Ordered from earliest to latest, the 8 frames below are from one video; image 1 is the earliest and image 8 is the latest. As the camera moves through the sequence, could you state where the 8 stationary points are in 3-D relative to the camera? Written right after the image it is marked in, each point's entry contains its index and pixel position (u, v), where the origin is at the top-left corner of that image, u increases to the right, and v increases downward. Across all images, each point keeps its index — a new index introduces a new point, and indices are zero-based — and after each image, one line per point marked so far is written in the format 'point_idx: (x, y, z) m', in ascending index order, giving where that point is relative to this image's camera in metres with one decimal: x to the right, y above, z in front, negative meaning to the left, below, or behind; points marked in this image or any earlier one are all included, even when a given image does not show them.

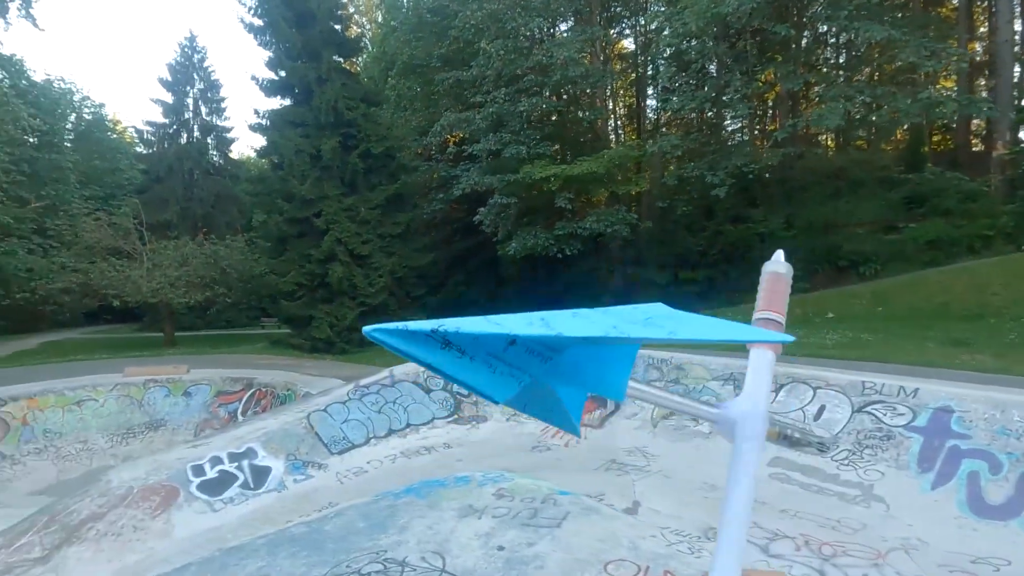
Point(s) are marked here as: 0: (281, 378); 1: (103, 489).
0: (-8.8, -3.5, +20.4) m
1: (-6.2, -3.1, +8.2) m
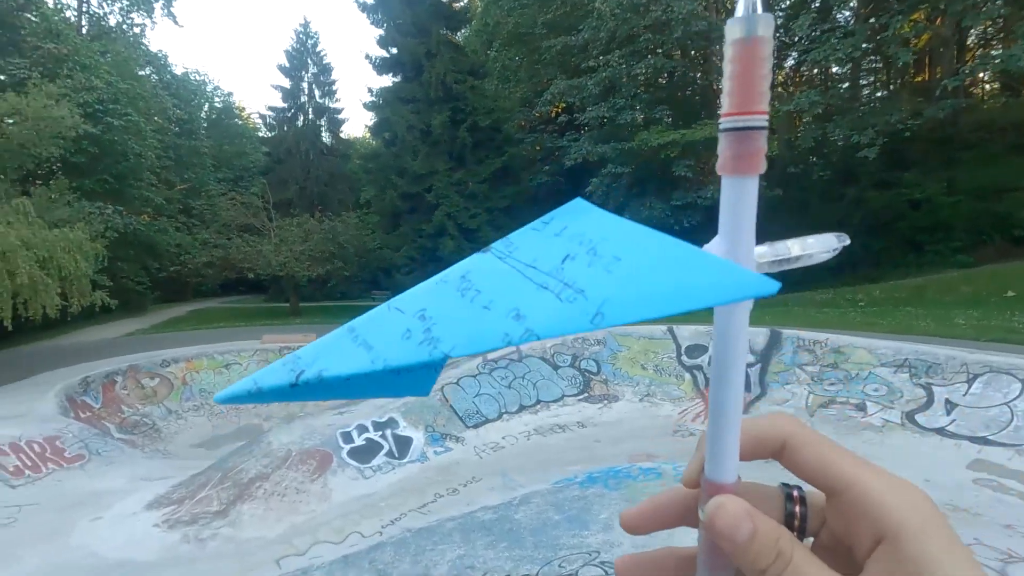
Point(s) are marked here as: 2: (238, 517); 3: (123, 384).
0: (-4.4, -2.5, +21.1) m
1: (-3.9, -2.7, +8.6) m
2: (-3.9, -3.3, +7.7) m
3: (-12.8, -3.2, +17.6) m
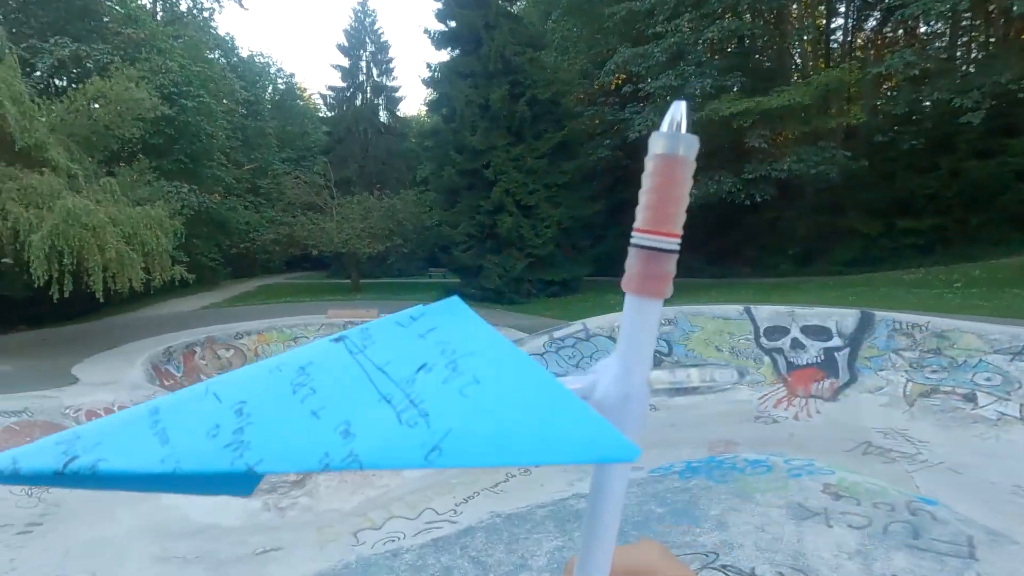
0: (-2.1, -1.5, +21.2) m
1: (-2.8, -2.3, +8.7) m
2: (-2.9, -2.9, +7.8) m
3: (-10.7, -2.3, +18.5) m
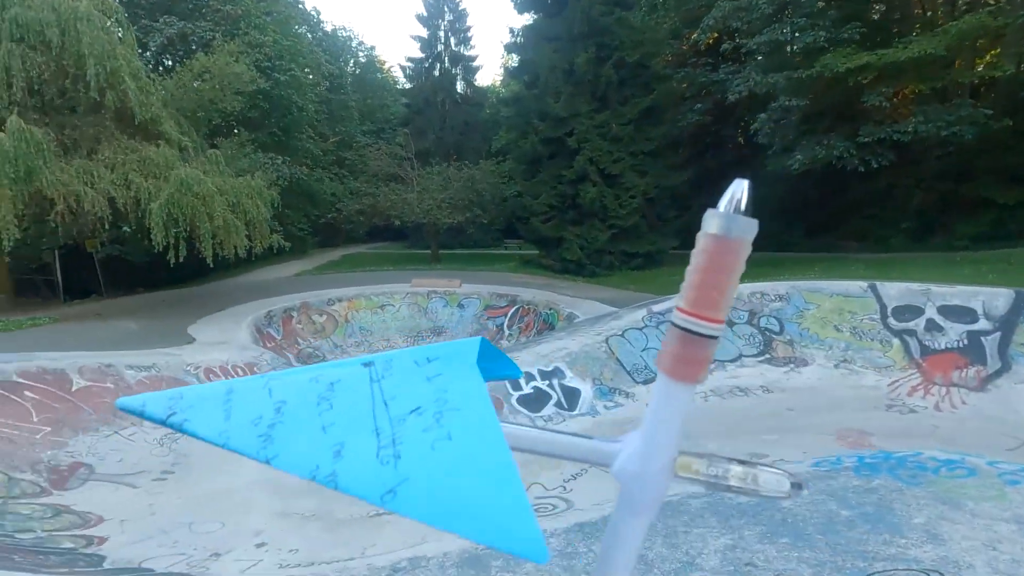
0: (+1.2, -0.4, +20.9) m
1: (-1.1, -1.8, +8.7) m
2: (-1.3, -2.4, +7.8) m
3: (-7.7, -1.1, +19.4) m
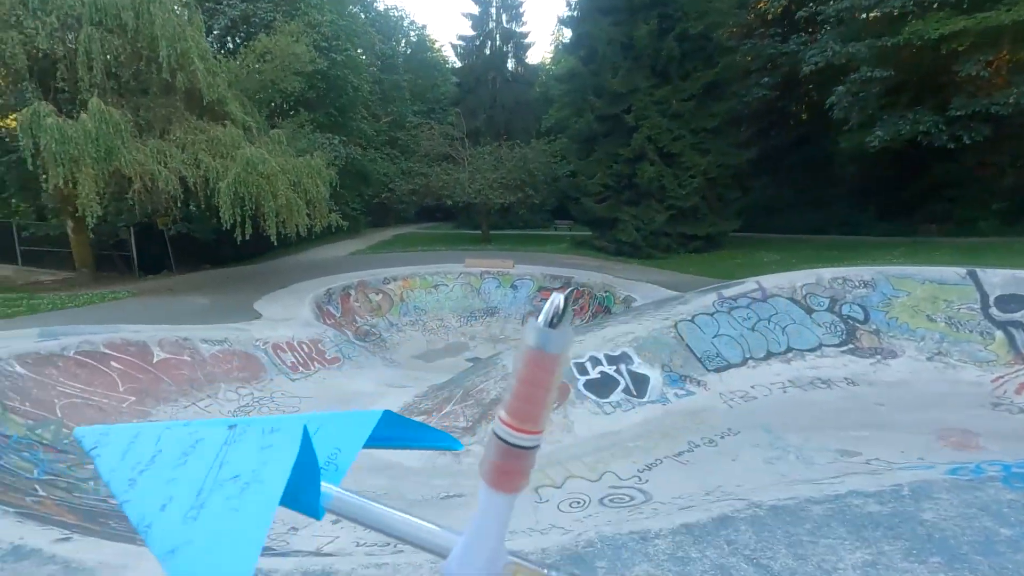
0: (+3.3, +0.3, +20.5) m
1: (-0.1, -1.5, +8.5) m
2: (-0.4, -2.1, +7.7) m
3: (-5.8, -0.3, +19.8) m
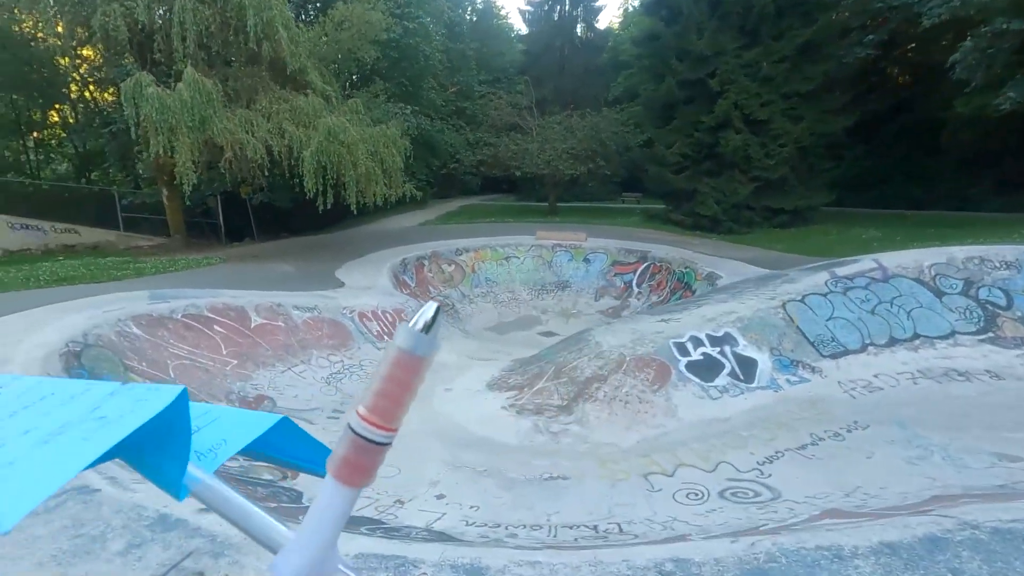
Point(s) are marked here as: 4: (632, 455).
0: (+6.0, +1.2, +19.6) m
1: (+1.4, -1.1, +8.1) m
2: (+1.0, -1.8, +7.4) m
3: (-3.0, +0.8, +19.8) m
4: (+1.5, -2.0, +6.5) m
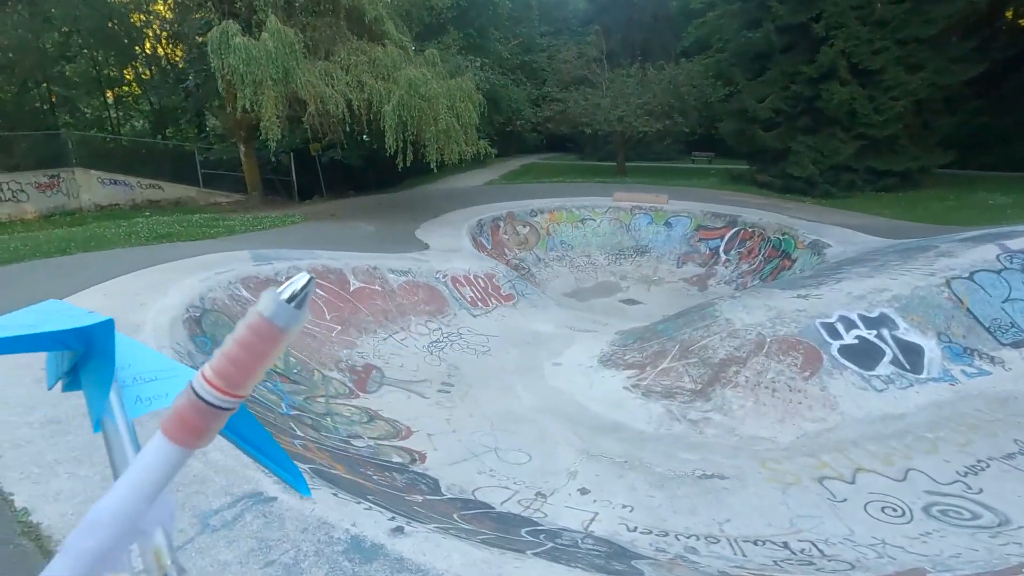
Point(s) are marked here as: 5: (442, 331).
0: (+8.8, +2.3, +18.0) m
1: (+3.1, -0.7, +7.2) m
2: (+2.6, -1.4, +6.6) m
3: (-0.2, +2.1, +19.1) m
4: (+3.0, -1.8, +5.7) m
5: (-1.2, -0.8, +9.4) m
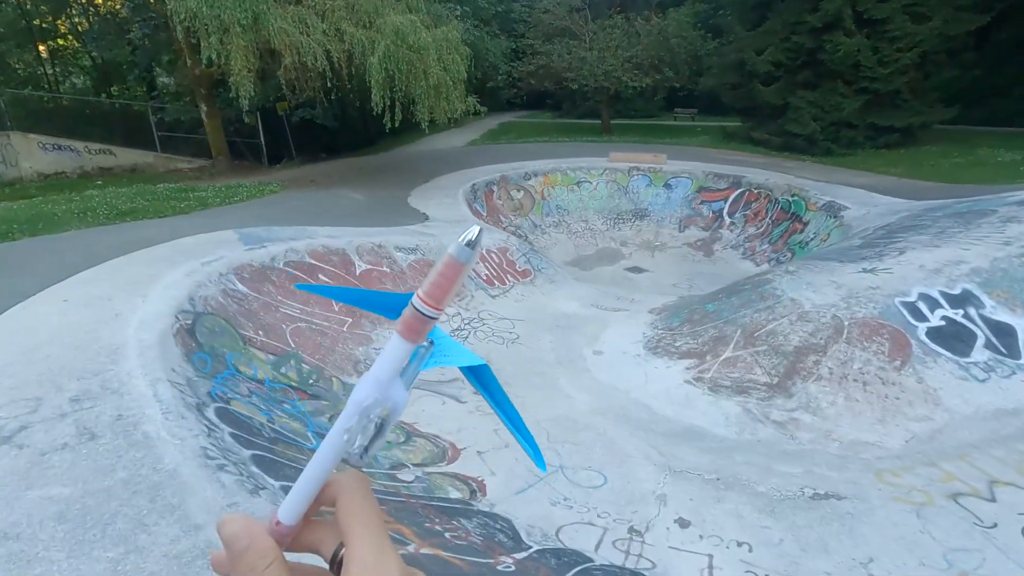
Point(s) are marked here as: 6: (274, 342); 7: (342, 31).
0: (+8.7, +3.4, +17.2) m
1: (+3.7, -0.4, +6.4) m
2: (+3.2, -1.2, +5.8) m
3: (-0.4, +3.1, +17.9) m
4: (+3.7, -1.6, +5.0) m
5: (-0.8, -0.4, +8.3) m
6: (-2.6, -0.5, +5.7) m
7: (-4.3, +6.5, +13.6) m
